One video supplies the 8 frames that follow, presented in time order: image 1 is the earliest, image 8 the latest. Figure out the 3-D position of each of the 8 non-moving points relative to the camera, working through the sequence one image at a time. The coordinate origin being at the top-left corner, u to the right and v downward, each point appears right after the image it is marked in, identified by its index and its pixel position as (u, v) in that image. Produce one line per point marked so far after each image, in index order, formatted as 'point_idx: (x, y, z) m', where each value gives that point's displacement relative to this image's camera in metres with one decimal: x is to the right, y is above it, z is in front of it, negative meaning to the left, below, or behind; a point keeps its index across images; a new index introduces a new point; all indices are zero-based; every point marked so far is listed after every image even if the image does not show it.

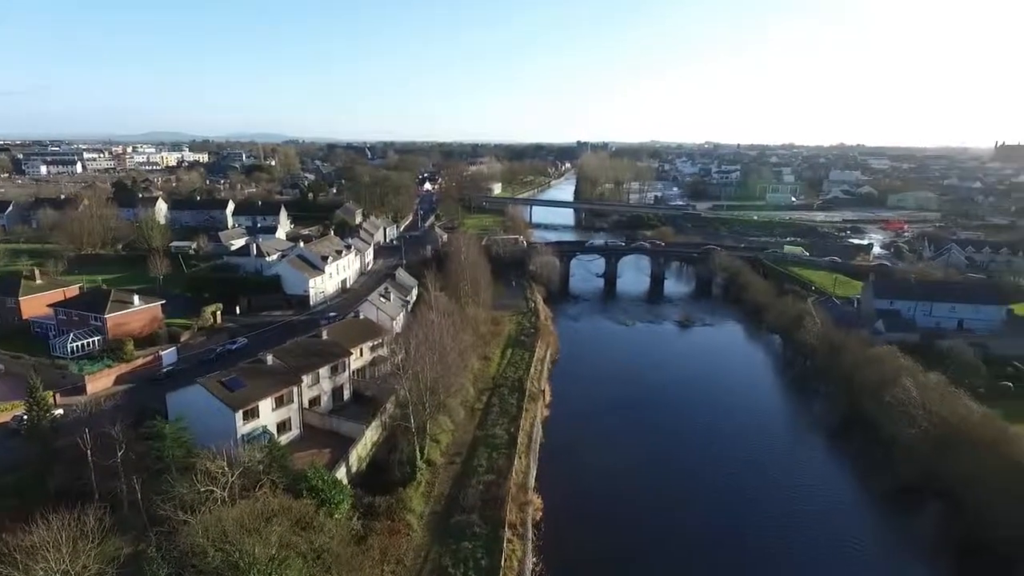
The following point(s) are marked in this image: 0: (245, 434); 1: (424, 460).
0: (-6.5, -3.6, +15.1) m
1: (-2.4, -4.6, +16.6) m
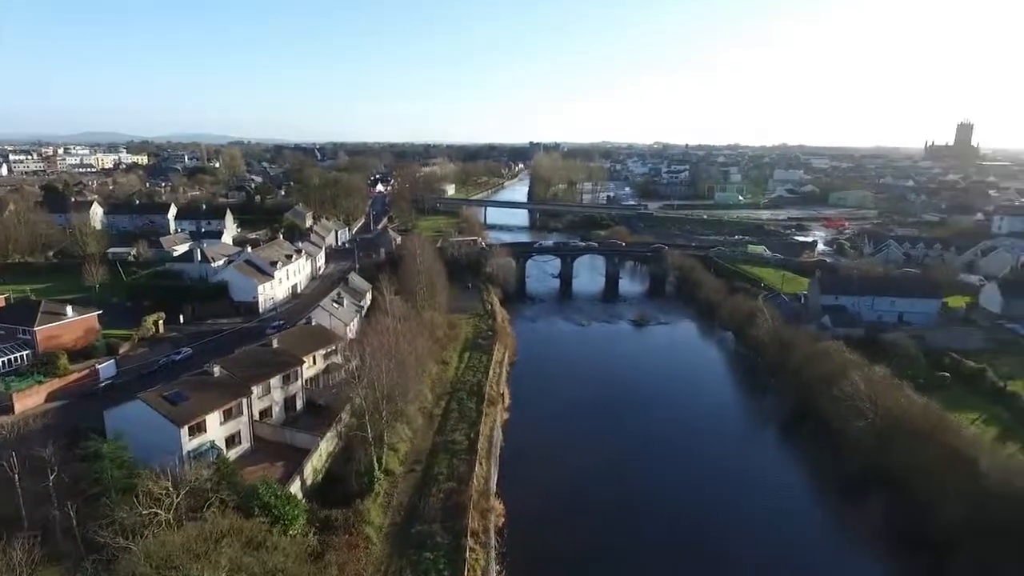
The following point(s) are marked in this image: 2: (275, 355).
0: (-7.5, -3.8, +14.4) m
1: (-3.4, -4.8, +16.1) m
2: (-7.1, -2.0, +18.6) m
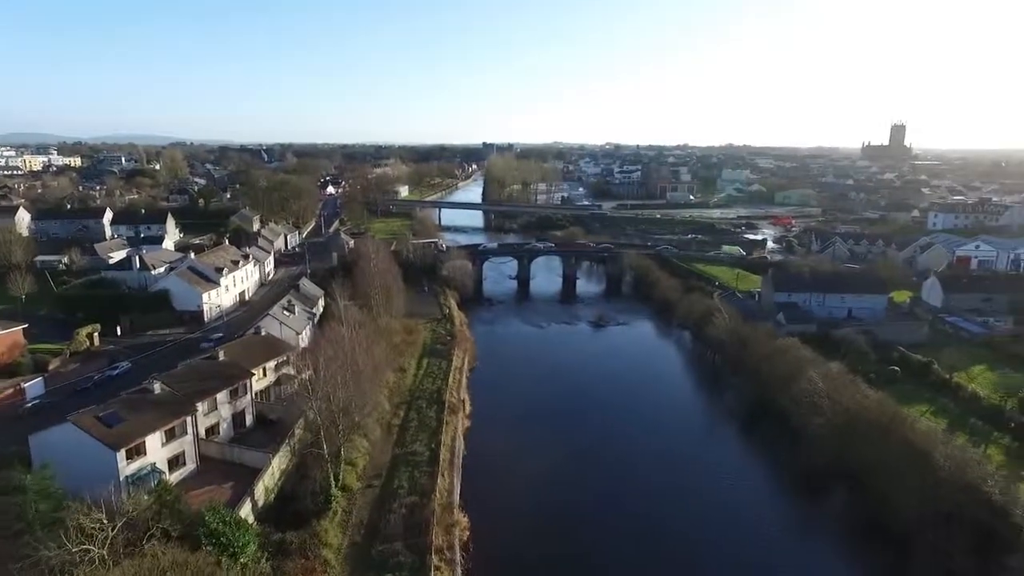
0: (-8.2, -4.0, +13.3) m
1: (-4.3, -4.9, +15.3) m
2: (-8.2, -2.3, +17.5) m
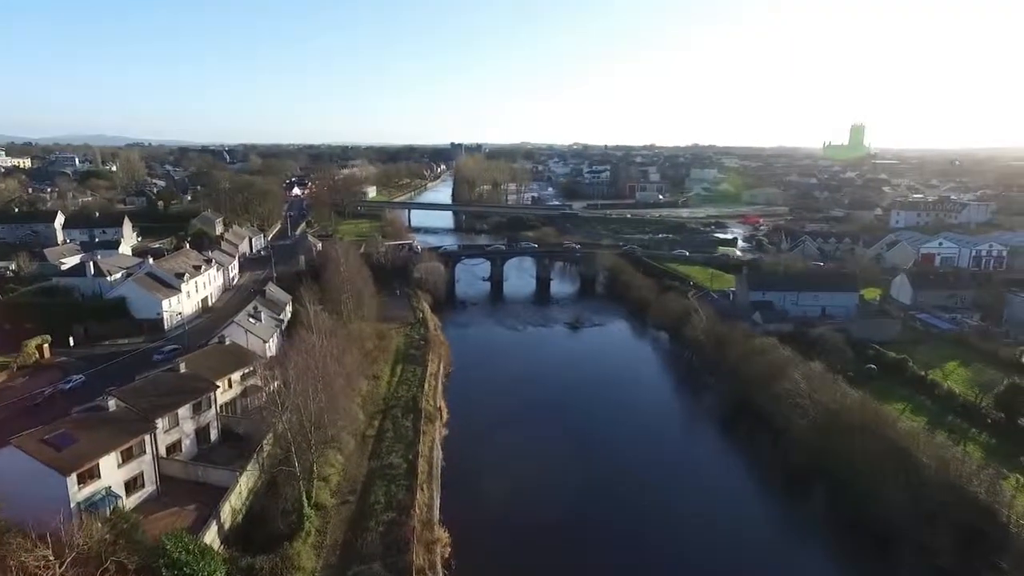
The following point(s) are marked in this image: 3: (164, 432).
0: (-8.5, -4.2, +12.3) m
1: (-4.7, -5.1, +14.5) m
2: (-8.8, -2.5, +16.5) m
3: (-8.5, -3.5, +15.0) m
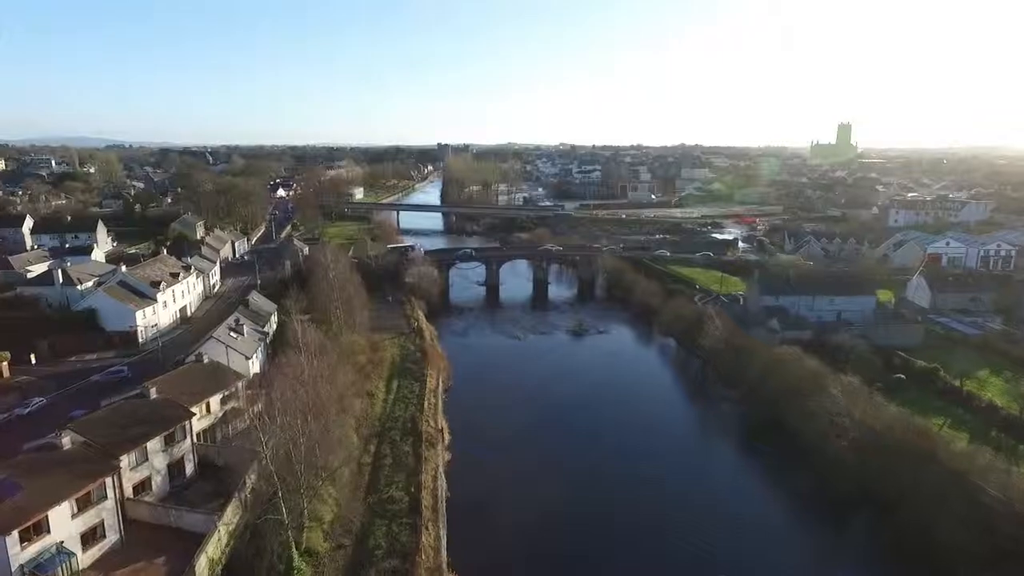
0: (-8.1, -4.6, +10.3) m
1: (-4.3, -5.4, +12.6) m
2: (-8.4, -2.8, +14.5) m
3: (-8.1, -3.8, +13.1) m
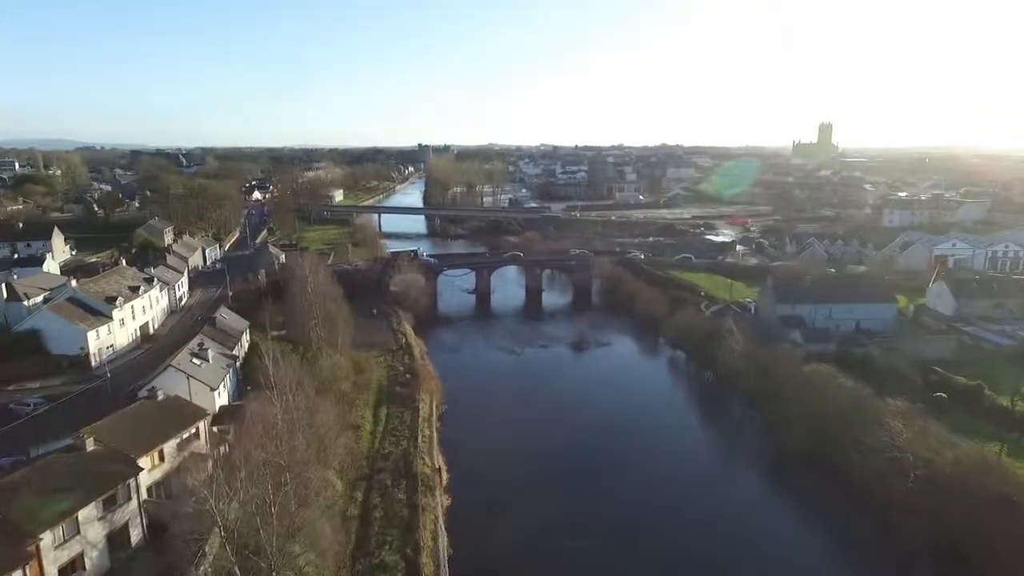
0: (-7.6, -5.1, +7.6) m
1: (-3.9, -5.9, +10.1) m
2: (-8.1, -3.4, +11.8) m
3: (-7.7, -4.4, +10.4) m
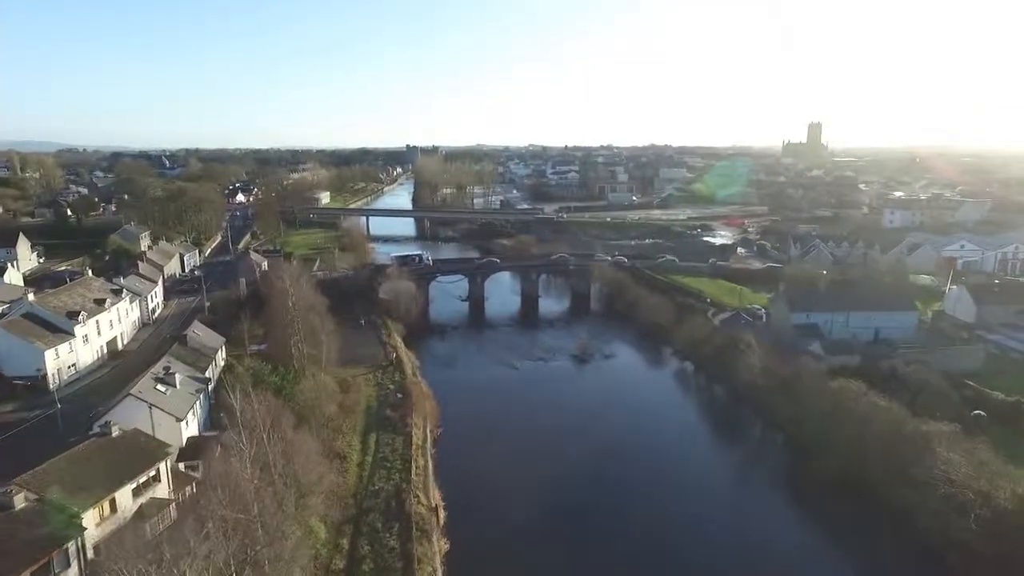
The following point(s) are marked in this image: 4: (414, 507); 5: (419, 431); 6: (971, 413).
0: (-7.3, -5.5, +5.7) m
1: (-3.6, -6.3, +8.2) m
2: (-7.9, -3.8, +9.9) m
3: (-7.4, -4.8, +8.4) m
4: (-2.4, -5.2, +14.8) m
5: (-2.9, -4.3, +19.2) m
6: (+13.8, -3.7, +18.5) m
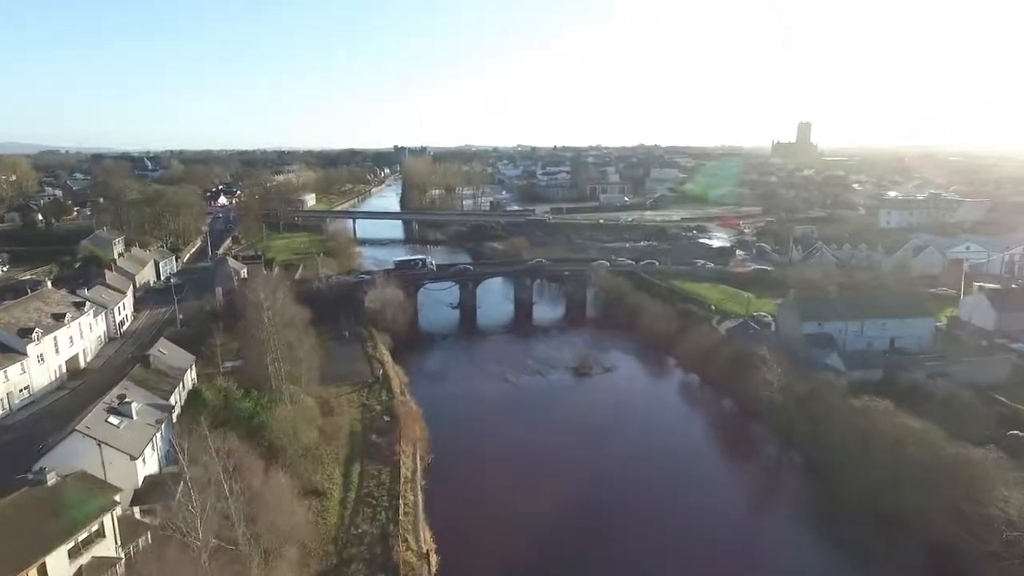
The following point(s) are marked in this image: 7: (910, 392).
0: (-7.1, -5.9, +3.8) m
1: (-3.4, -6.7, +6.4) m
2: (-7.8, -4.2, +8.1) m
3: (-7.3, -5.2, +6.6) m
4: (-2.4, -5.6, +13.1) m
5: (-3.0, -4.7, +17.5) m
6: (+13.7, -4.0, +17.0) m
7: (+12.4, -3.3, +19.2) m
